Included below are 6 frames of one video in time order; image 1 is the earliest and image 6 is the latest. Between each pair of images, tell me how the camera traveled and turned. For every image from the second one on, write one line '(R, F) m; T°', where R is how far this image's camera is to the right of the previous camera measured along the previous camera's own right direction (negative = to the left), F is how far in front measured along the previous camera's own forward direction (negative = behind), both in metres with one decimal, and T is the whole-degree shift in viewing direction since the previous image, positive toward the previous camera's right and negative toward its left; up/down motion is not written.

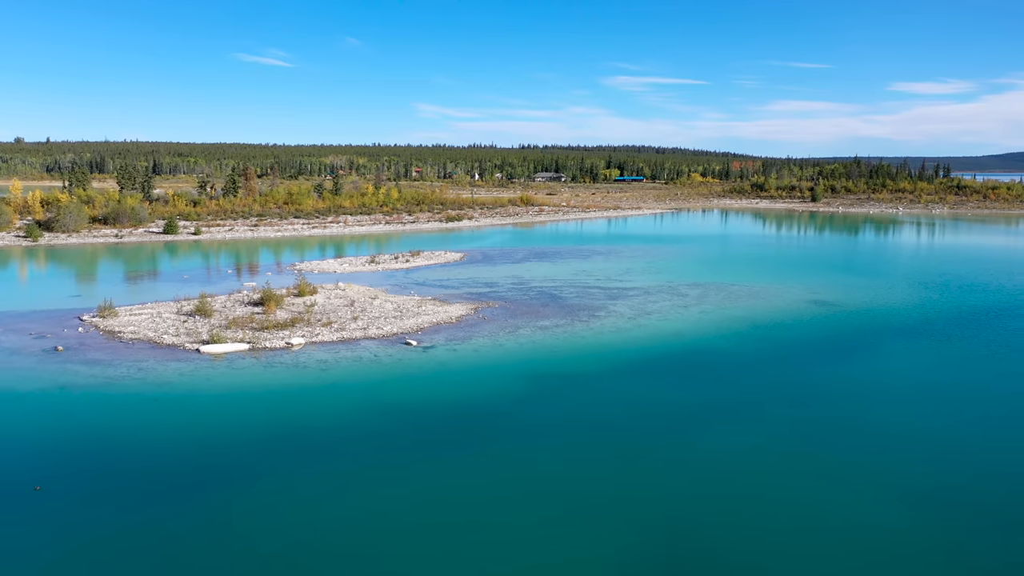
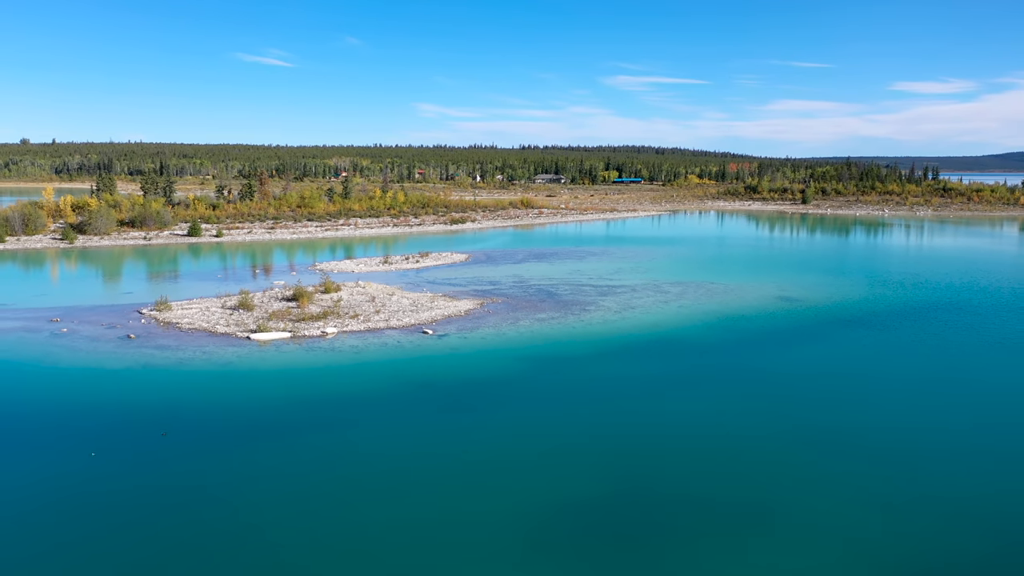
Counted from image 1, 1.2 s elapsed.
(0.0, -2.0) m; 0°
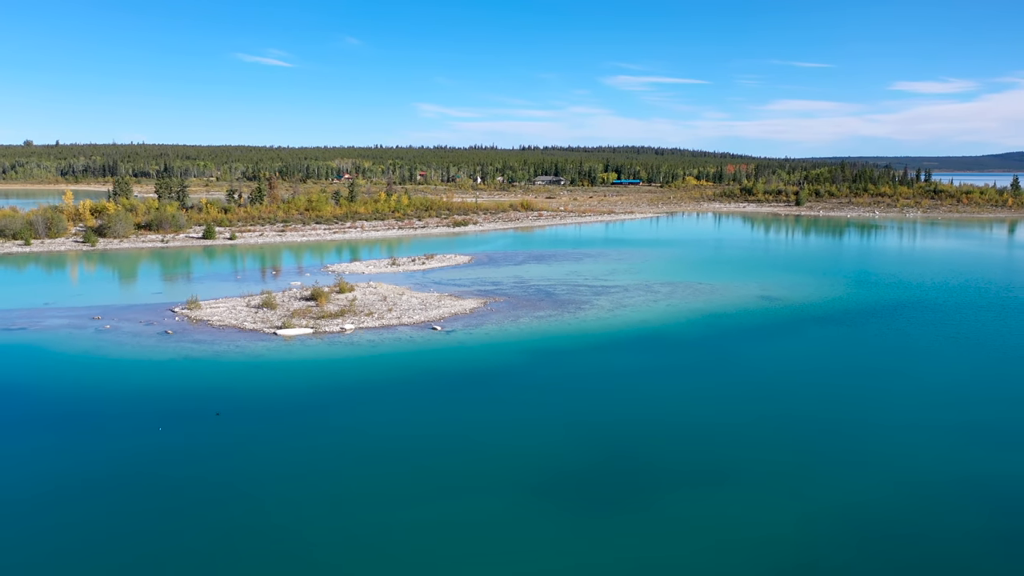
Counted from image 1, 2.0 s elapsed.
(0.0, -1.4) m; 0°
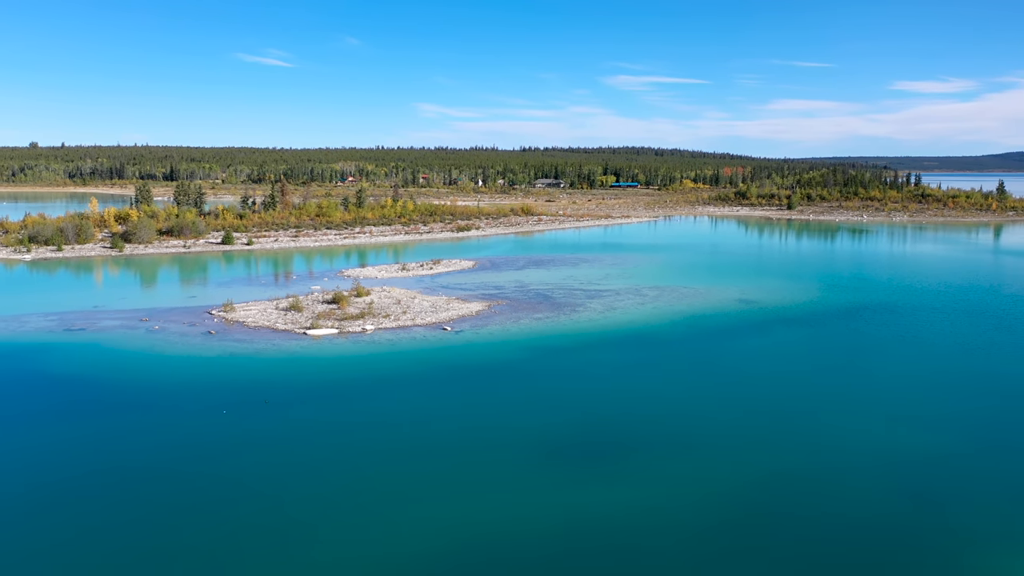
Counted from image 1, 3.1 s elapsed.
(0.0, -1.9) m; 0°
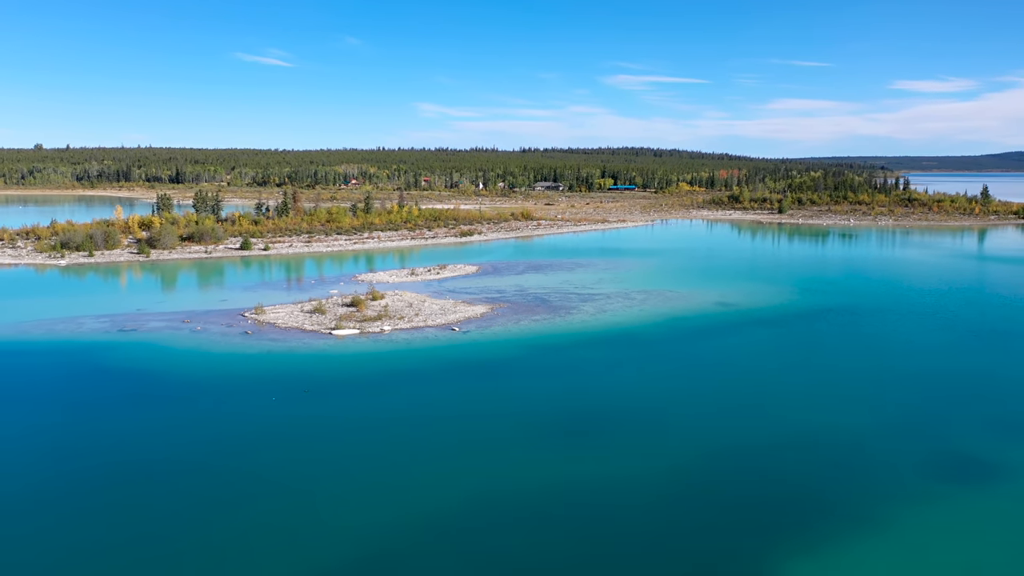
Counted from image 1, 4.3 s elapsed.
(0.0, -2.2) m; 0°
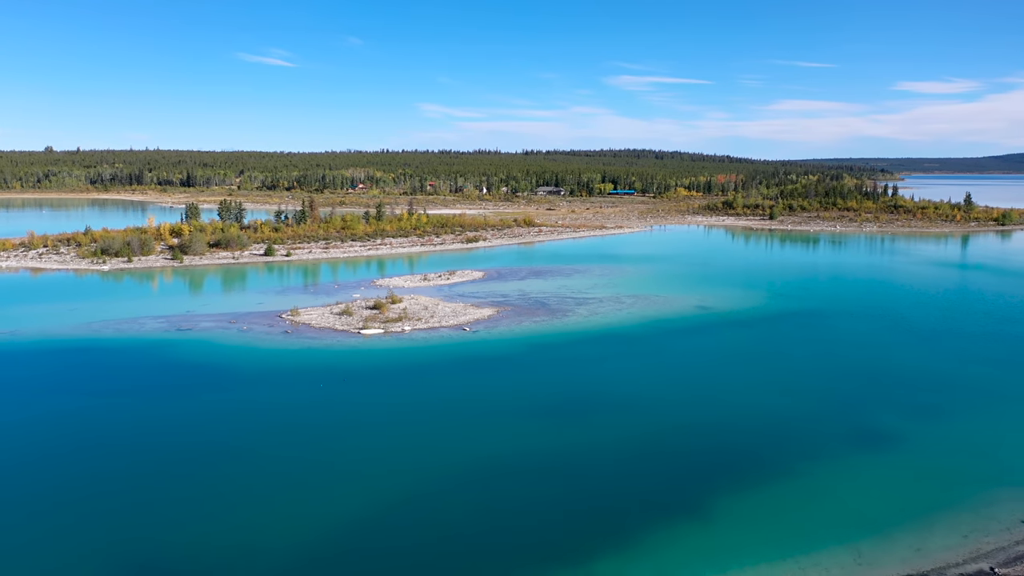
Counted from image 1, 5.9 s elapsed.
(0.0, -3.0) m; 0°
